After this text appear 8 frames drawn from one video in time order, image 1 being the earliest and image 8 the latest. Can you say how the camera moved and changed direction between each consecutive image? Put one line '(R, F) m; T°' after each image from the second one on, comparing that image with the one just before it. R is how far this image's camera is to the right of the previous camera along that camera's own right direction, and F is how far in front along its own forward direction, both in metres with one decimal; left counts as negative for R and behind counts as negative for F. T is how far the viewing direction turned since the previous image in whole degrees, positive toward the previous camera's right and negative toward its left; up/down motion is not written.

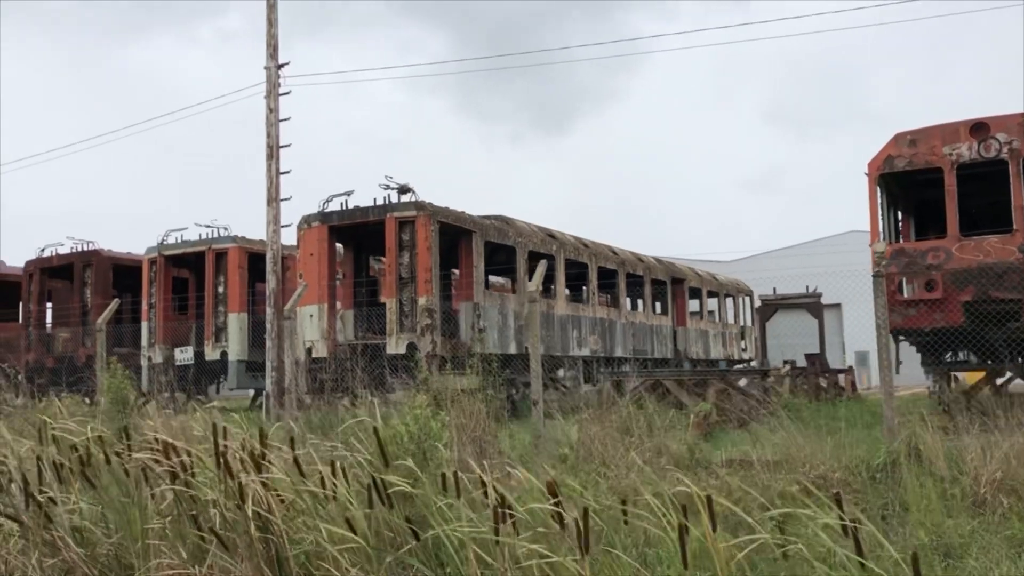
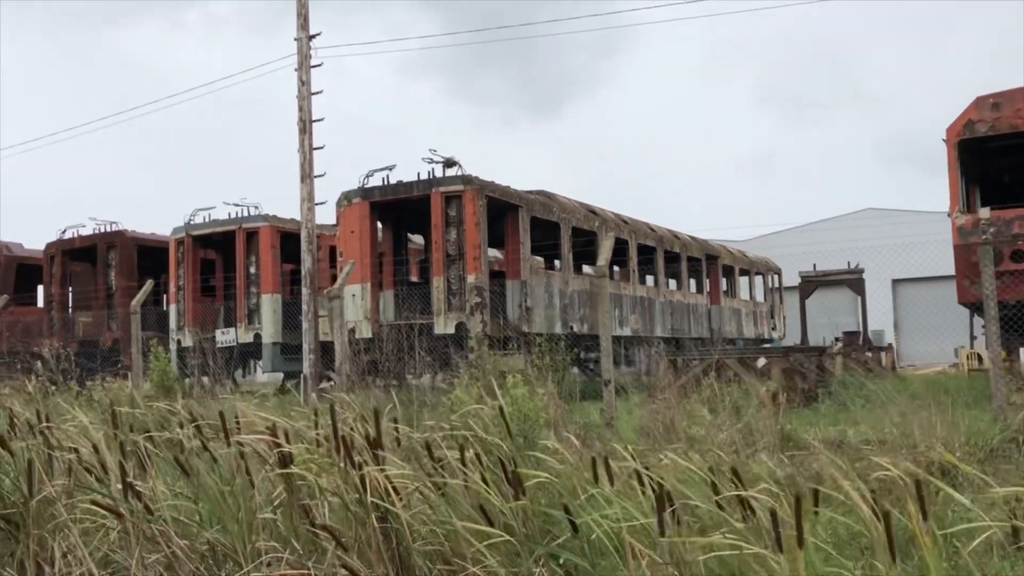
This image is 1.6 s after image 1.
(-0.5, +0.3) m; 0°
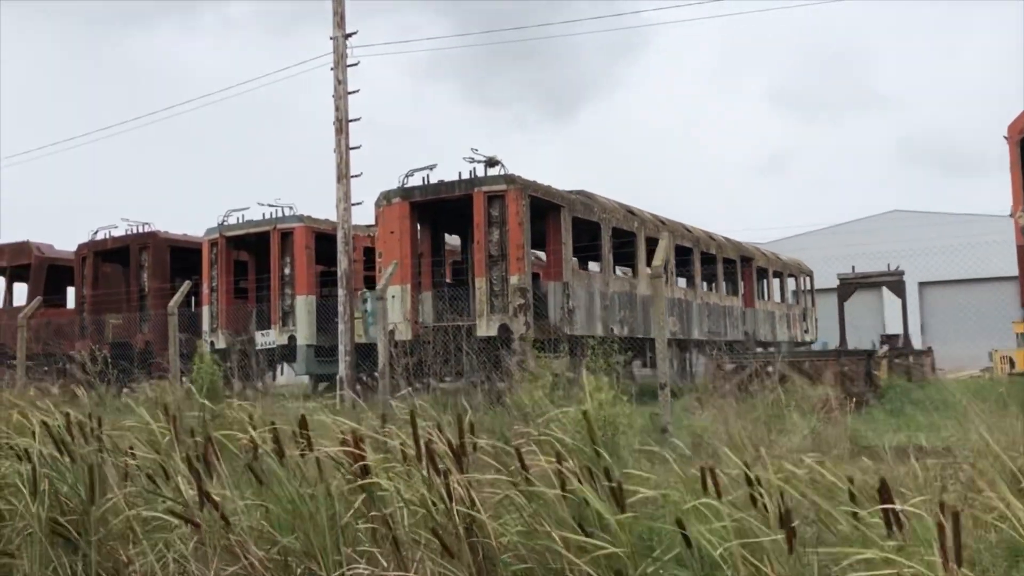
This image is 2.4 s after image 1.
(-0.3, +0.2) m; -1°
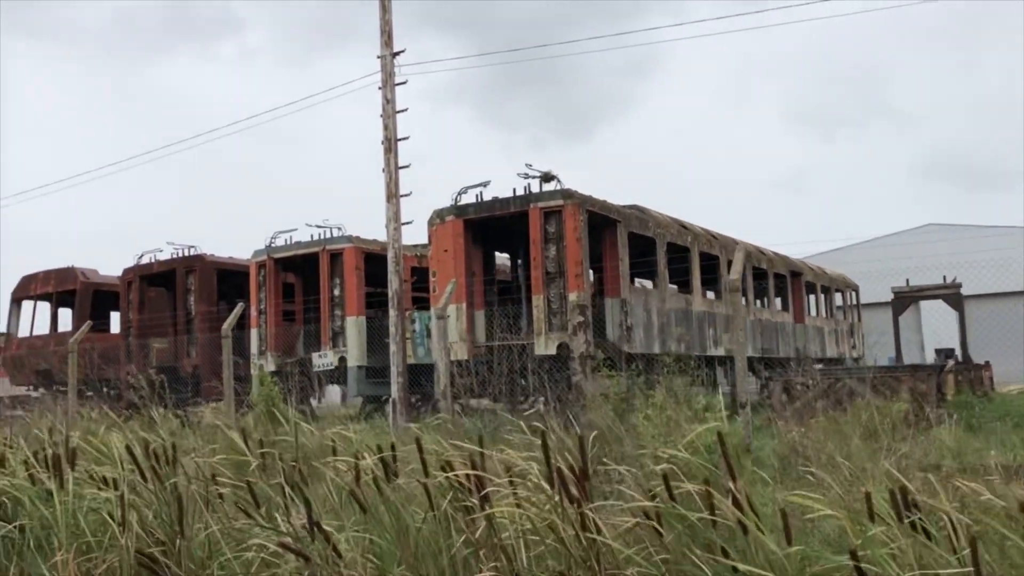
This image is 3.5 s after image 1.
(-0.3, +0.2) m; -1°
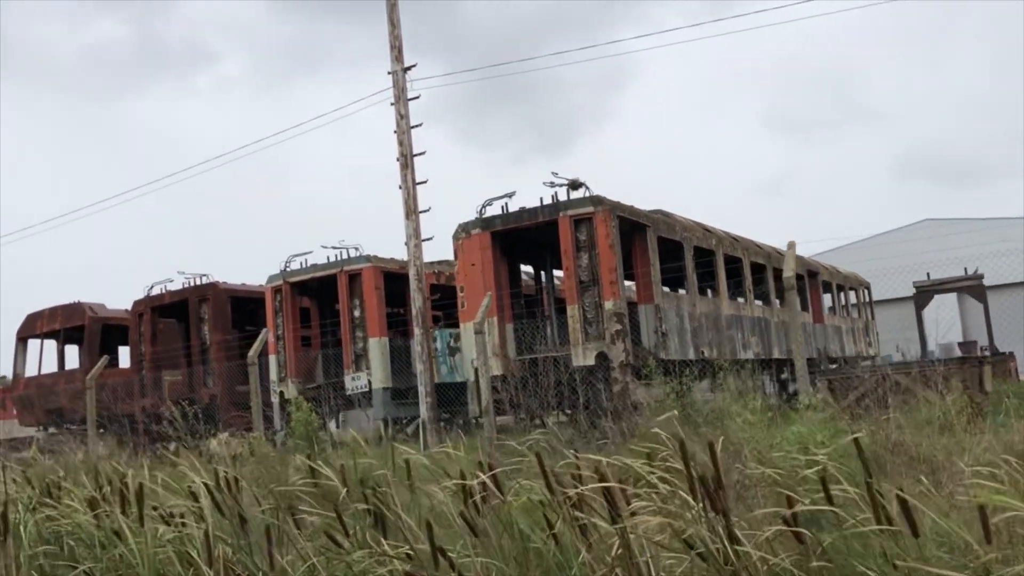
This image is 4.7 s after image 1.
(-0.4, +0.2) m; +1°
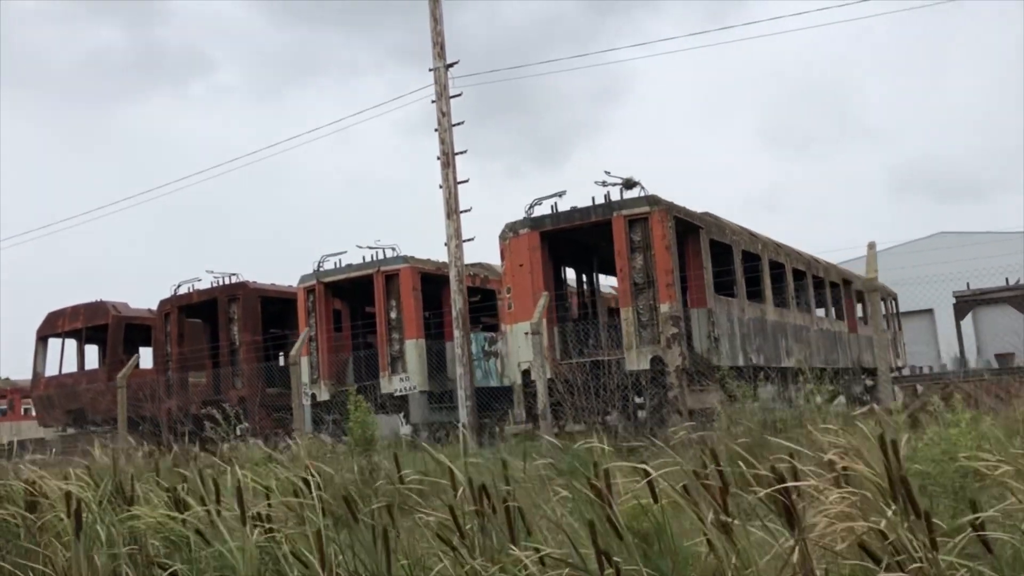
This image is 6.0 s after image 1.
(-0.5, +0.2) m; 0°
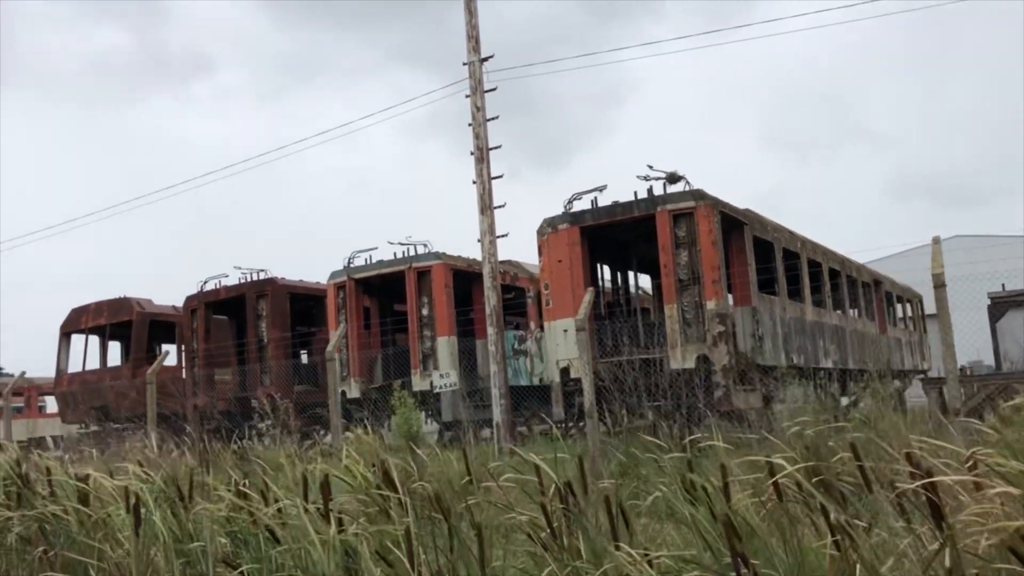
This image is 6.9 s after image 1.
(-0.3, +0.1) m; 0°
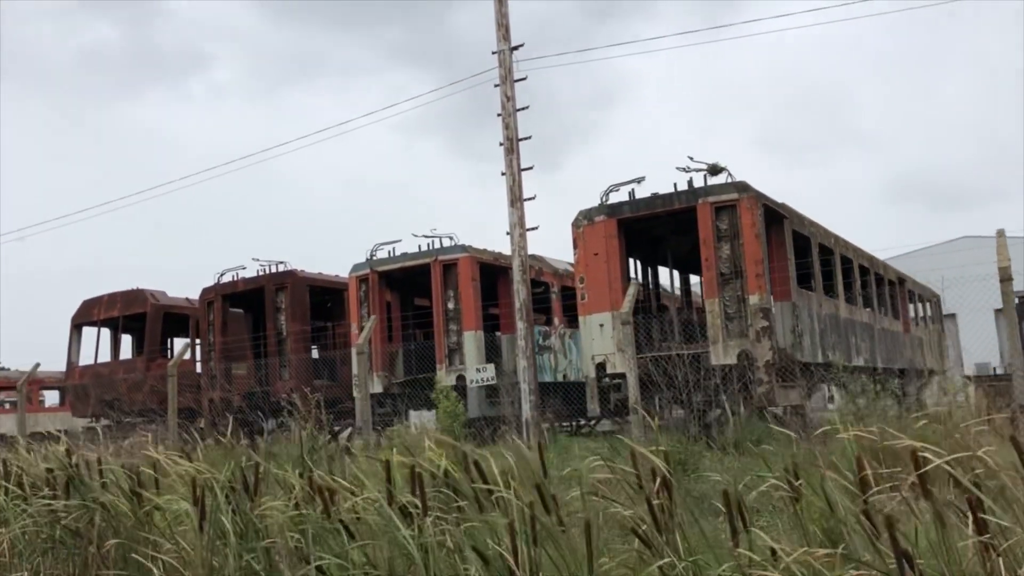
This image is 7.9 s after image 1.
(-0.4, +0.2) m; 0°
